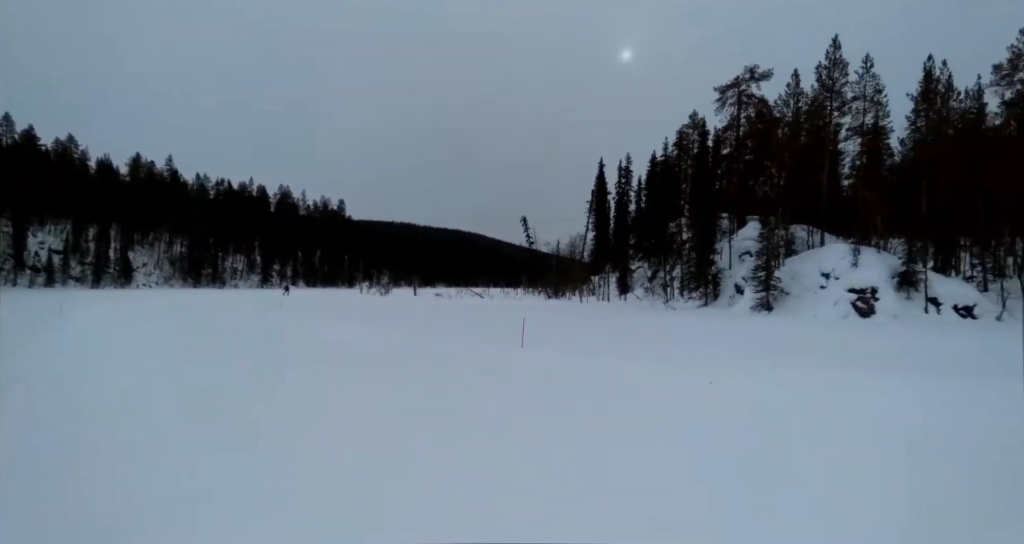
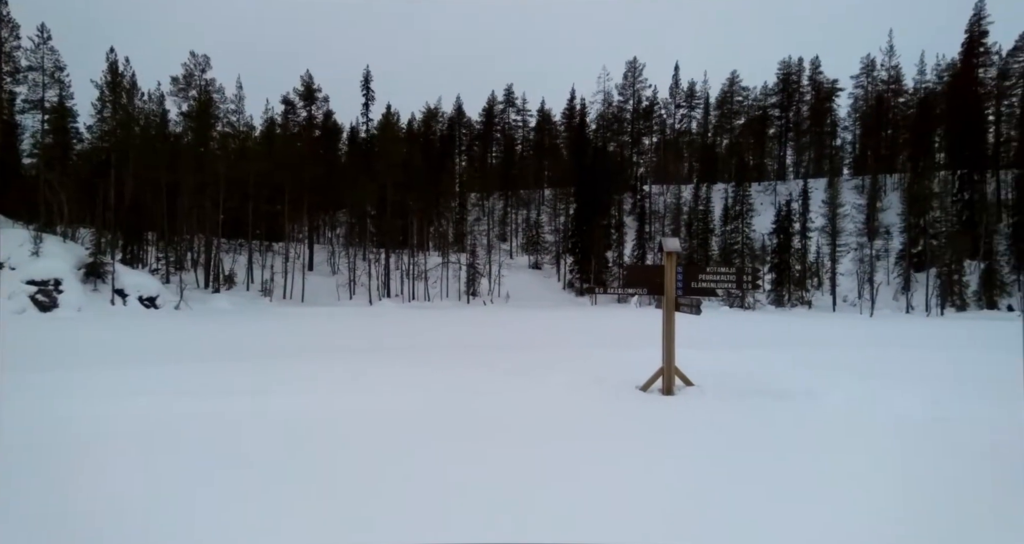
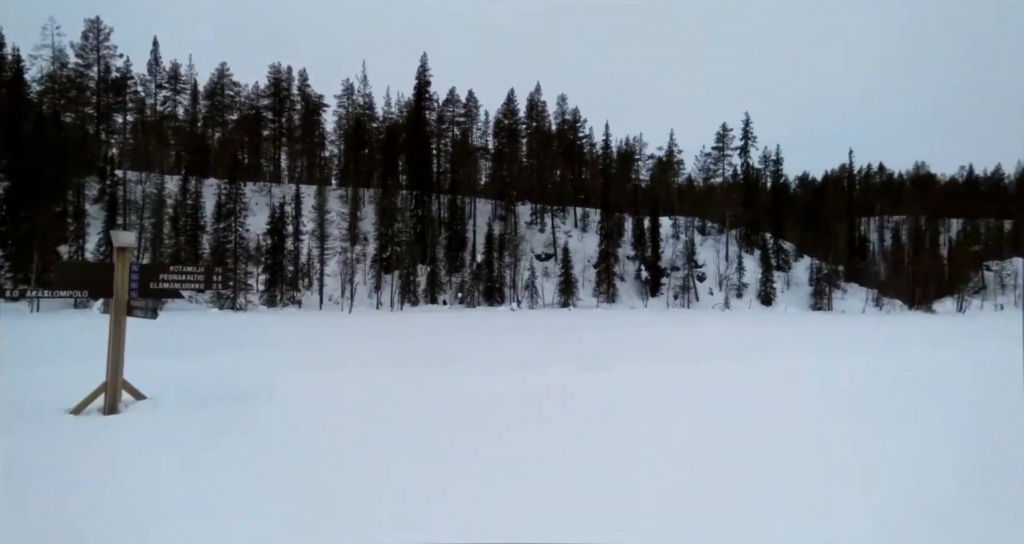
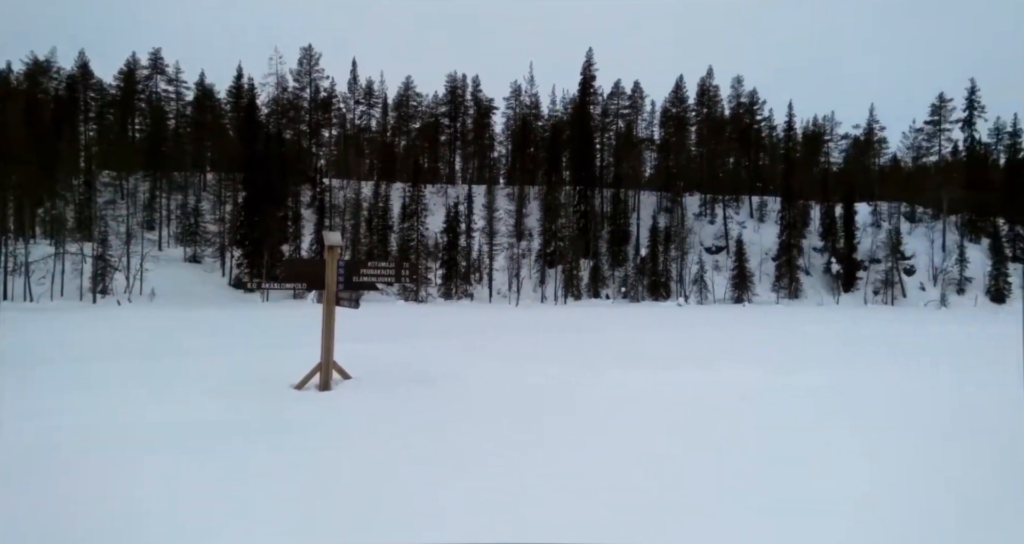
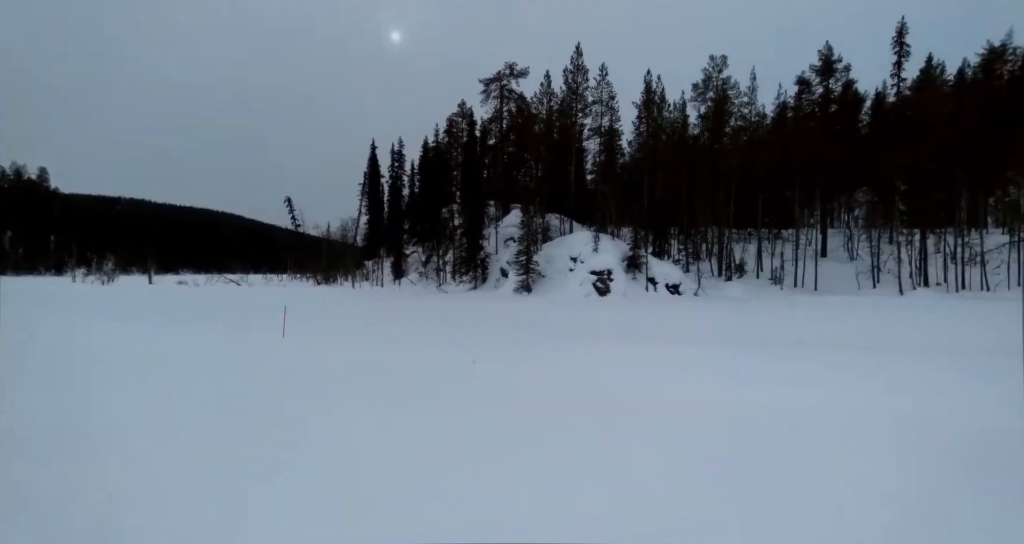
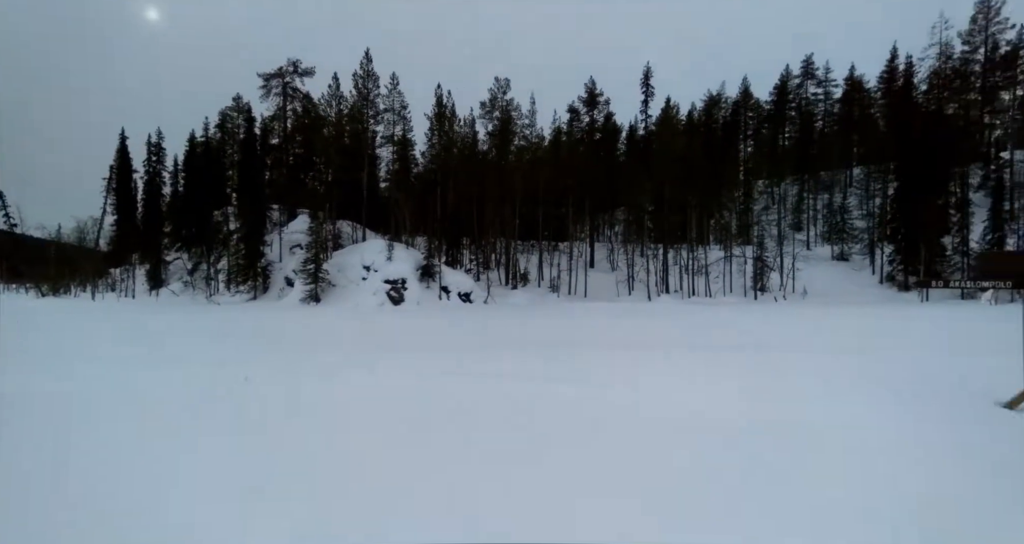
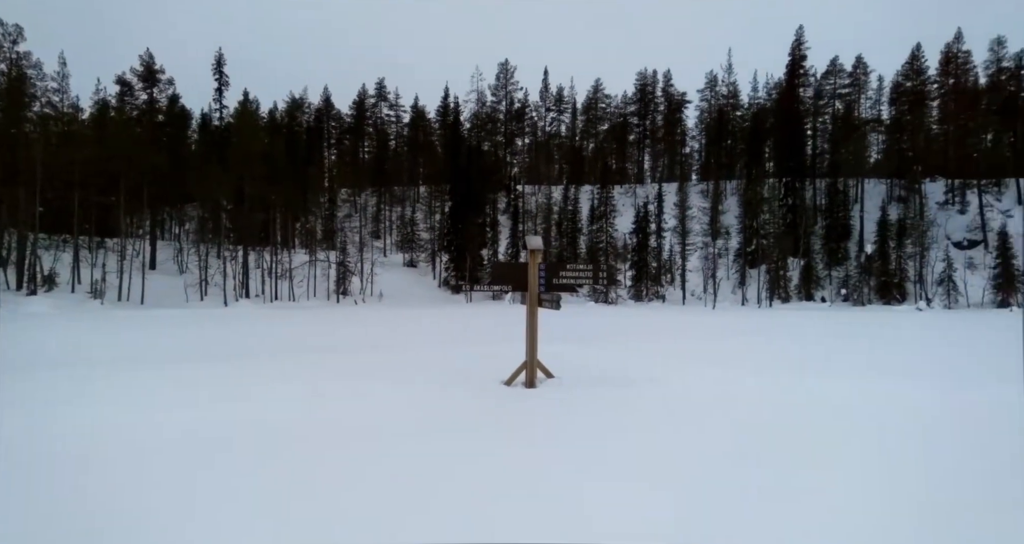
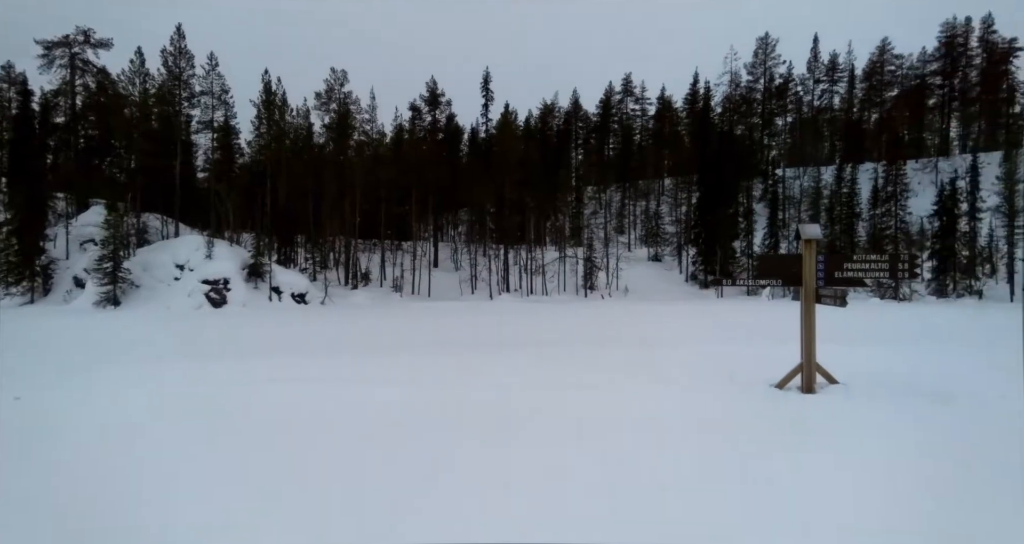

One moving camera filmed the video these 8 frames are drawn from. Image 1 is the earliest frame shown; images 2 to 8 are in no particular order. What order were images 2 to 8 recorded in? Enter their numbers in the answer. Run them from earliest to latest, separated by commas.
5, 6, 8, 2, 7, 4, 3
